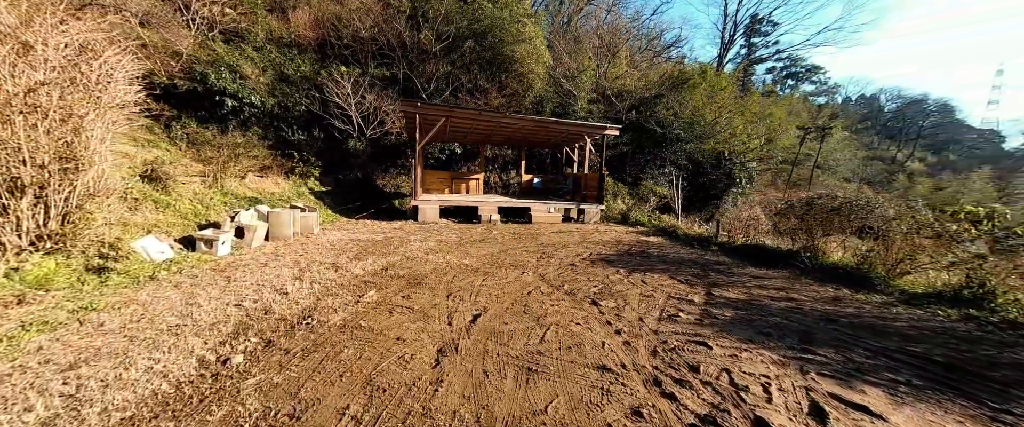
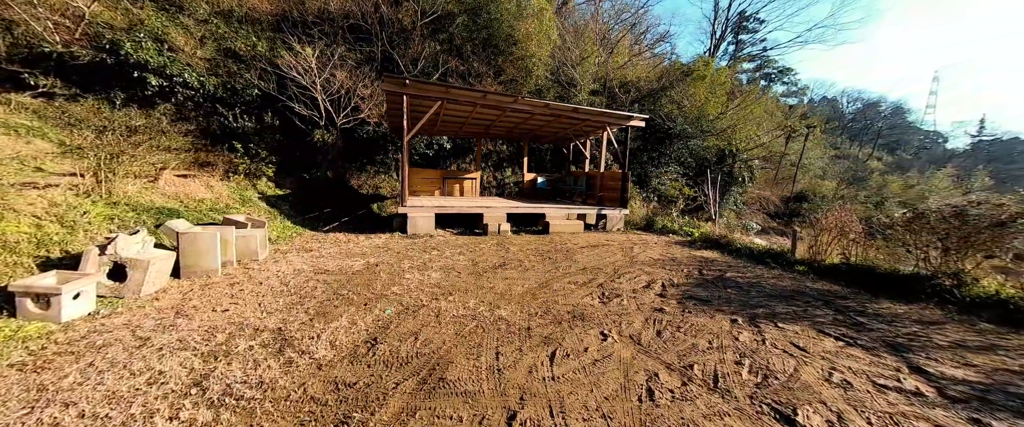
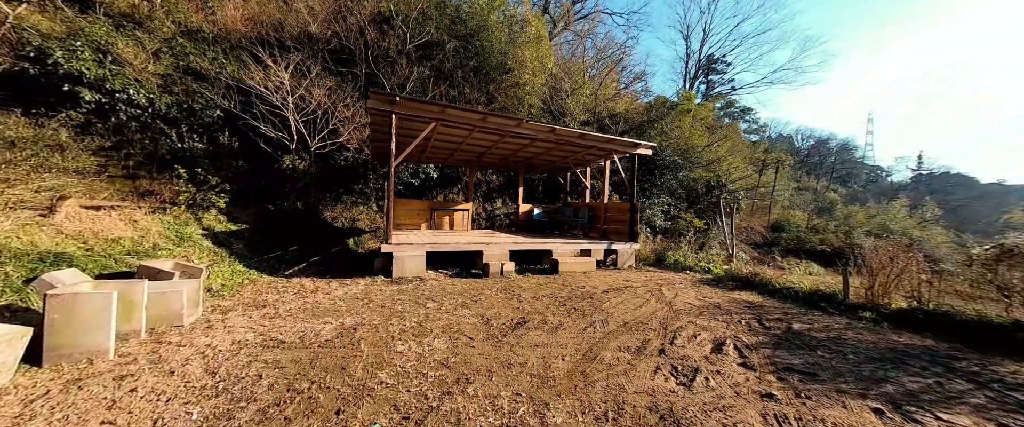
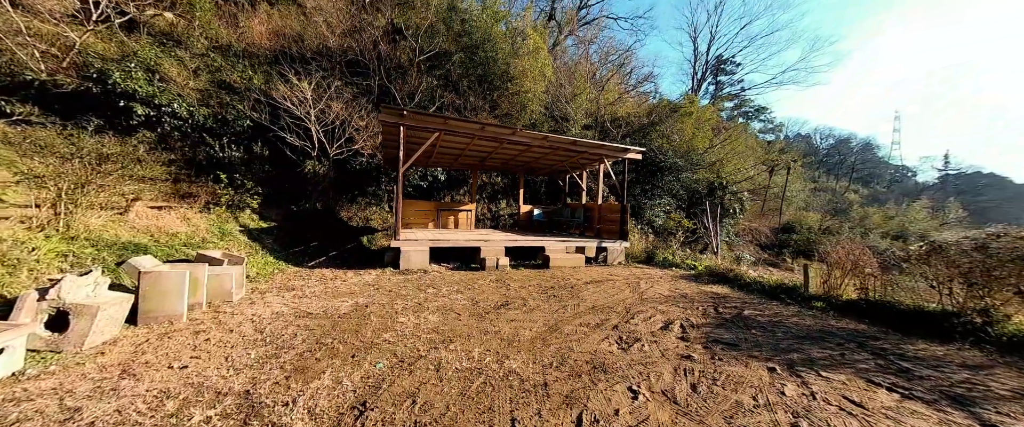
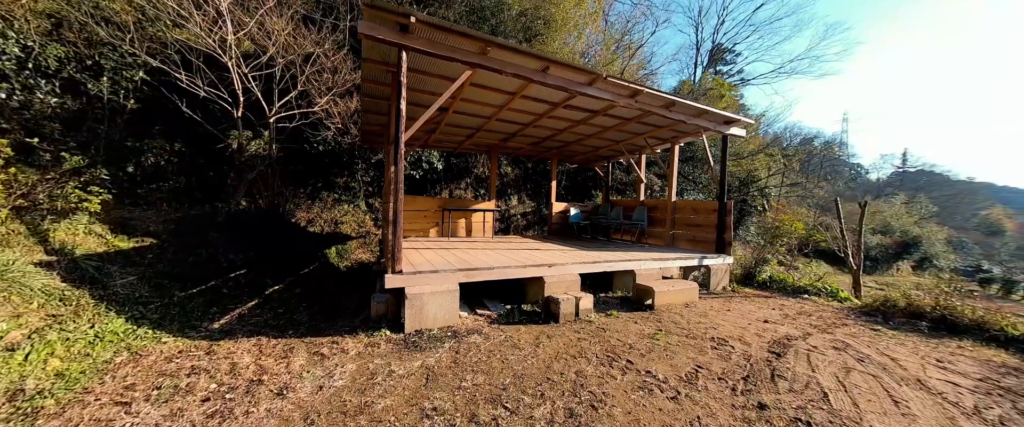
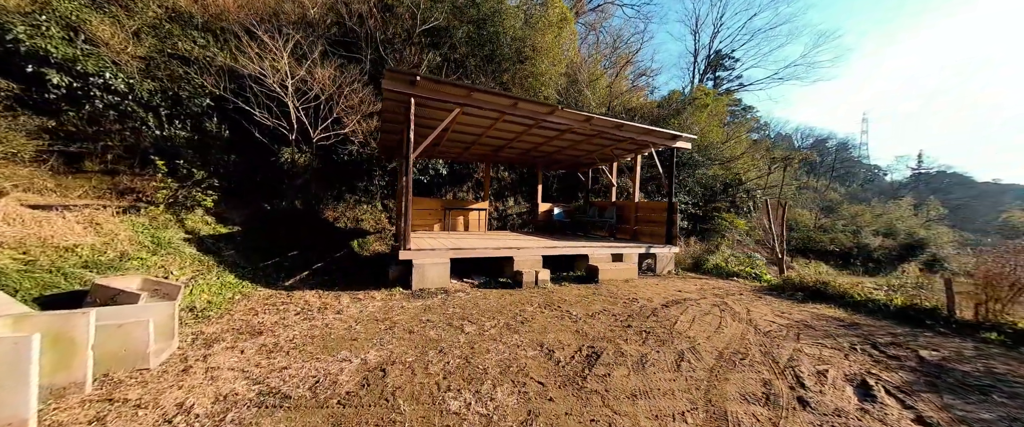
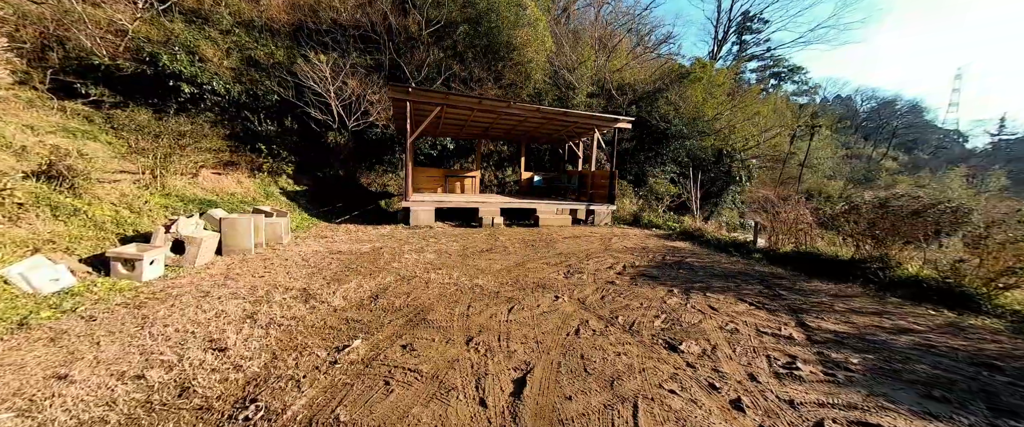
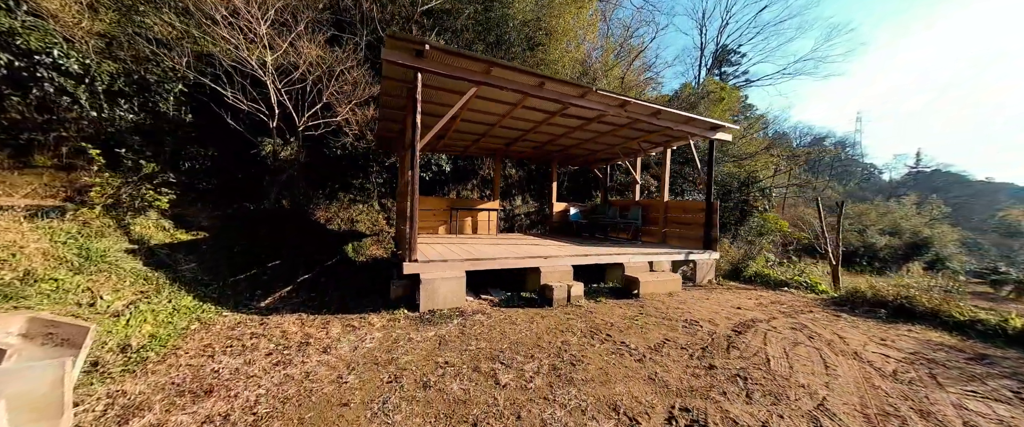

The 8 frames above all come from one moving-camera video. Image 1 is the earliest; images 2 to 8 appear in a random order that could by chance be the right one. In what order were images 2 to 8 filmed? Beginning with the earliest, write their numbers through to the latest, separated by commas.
7, 2, 4, 3, 6, 8, 5
